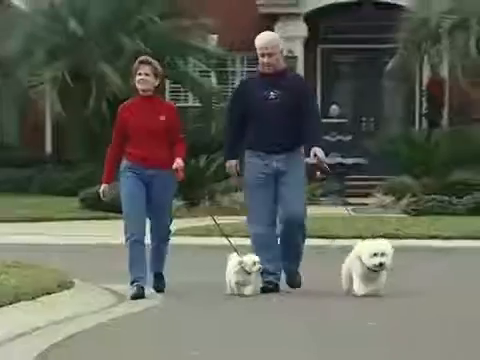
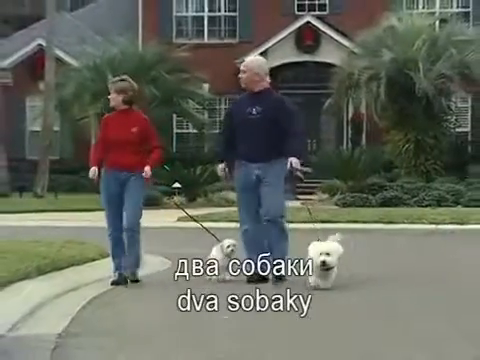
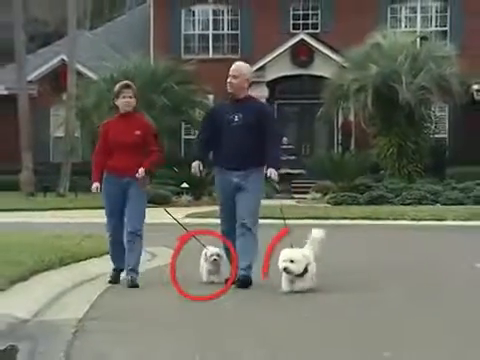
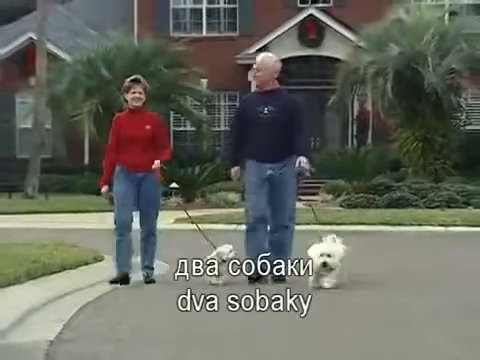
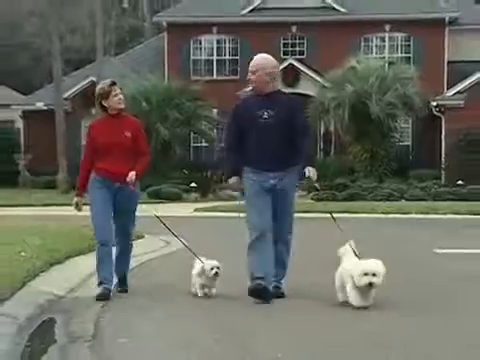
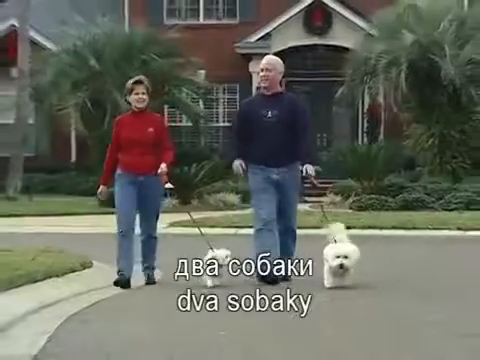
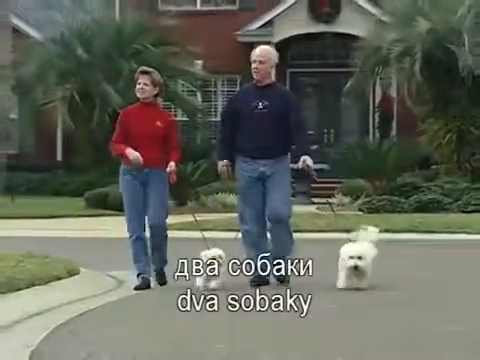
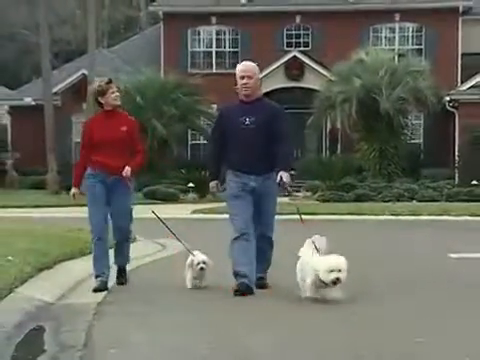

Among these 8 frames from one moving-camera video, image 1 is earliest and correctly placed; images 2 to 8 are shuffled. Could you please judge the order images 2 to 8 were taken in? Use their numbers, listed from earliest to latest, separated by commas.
7, 6, 4, 2, 3, 8, 5
